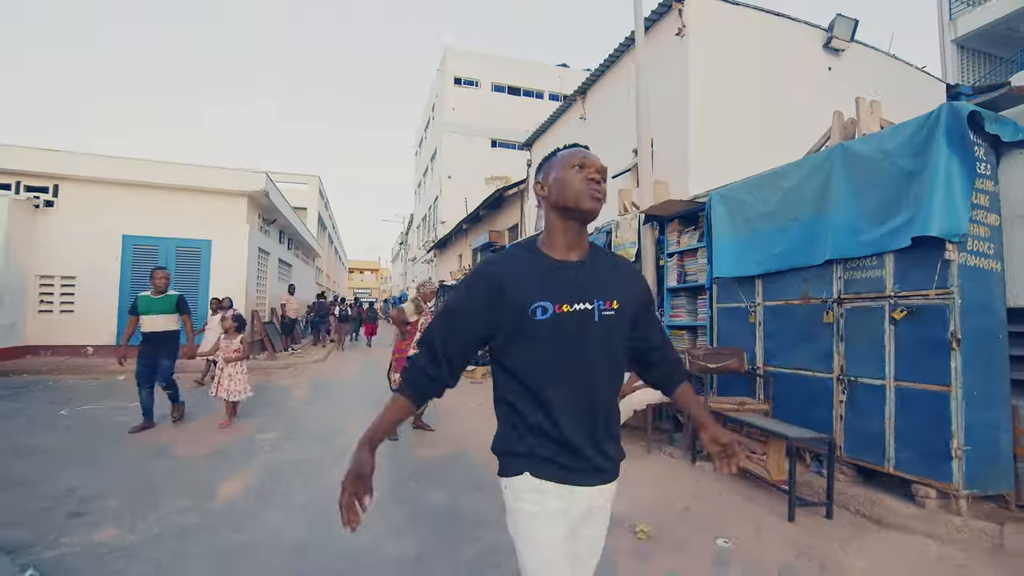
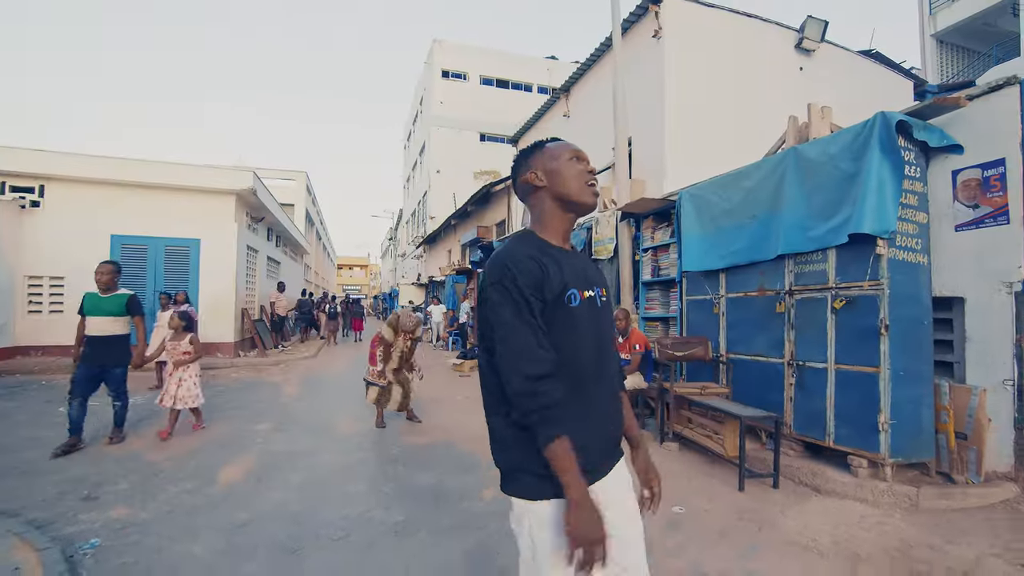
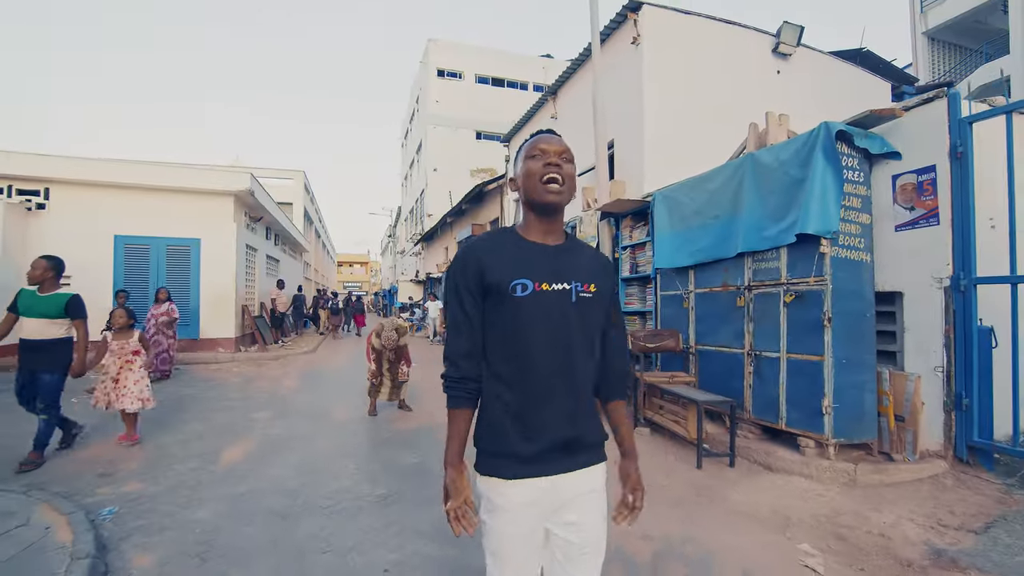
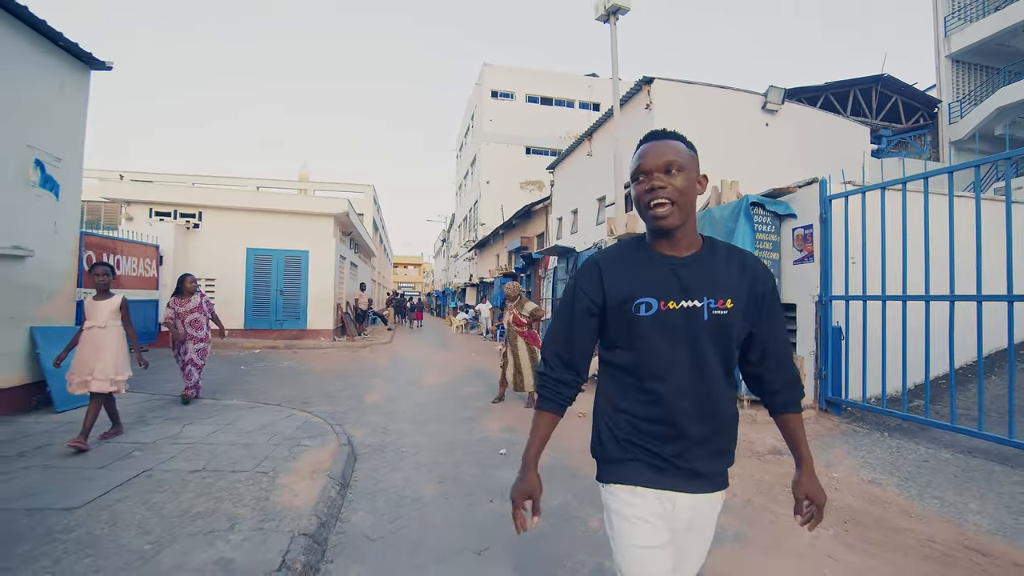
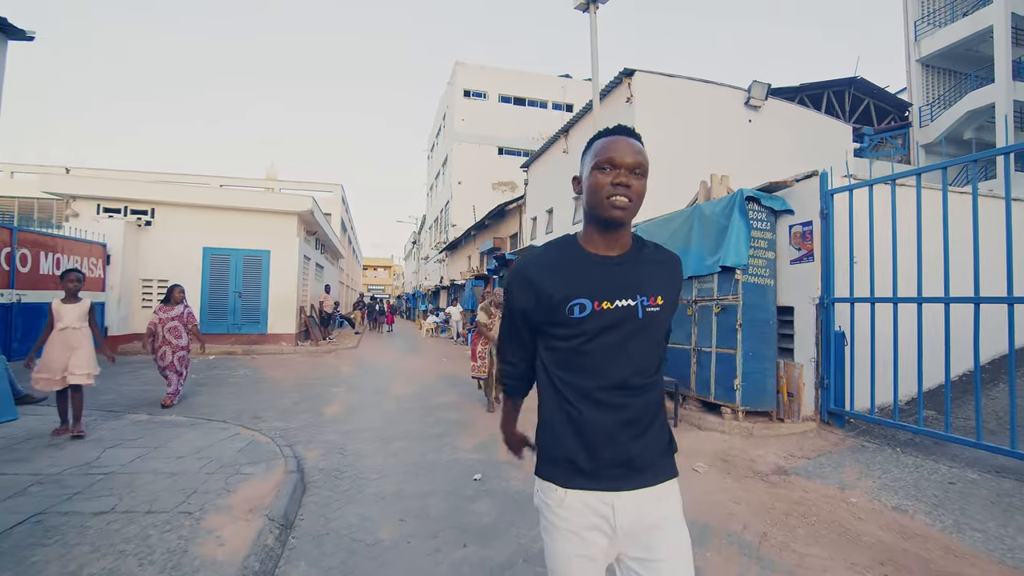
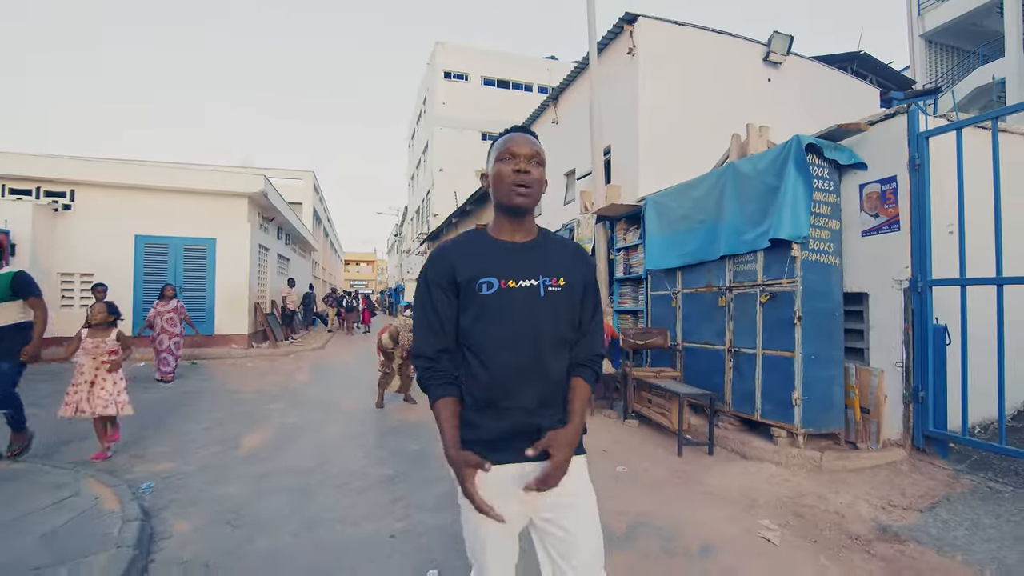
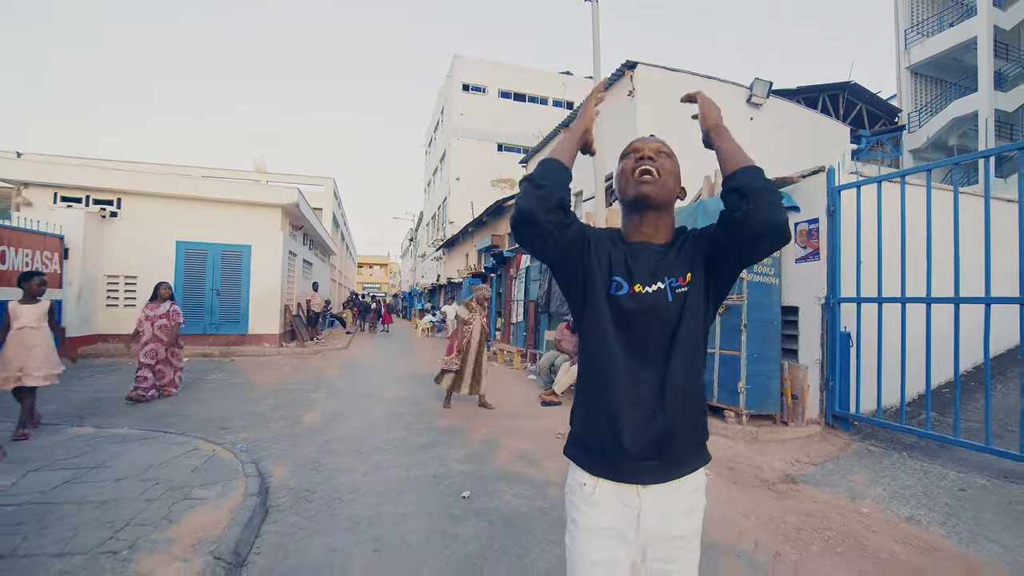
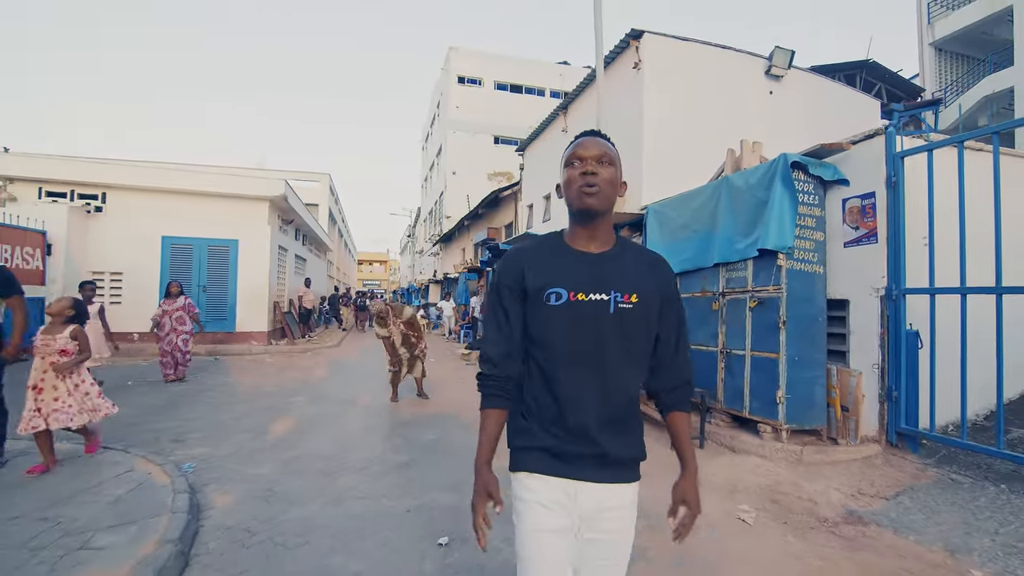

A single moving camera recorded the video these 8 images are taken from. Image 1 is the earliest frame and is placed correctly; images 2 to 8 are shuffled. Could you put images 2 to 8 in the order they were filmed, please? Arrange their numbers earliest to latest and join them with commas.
2, 3, 6, 8, 7, 5, 4
